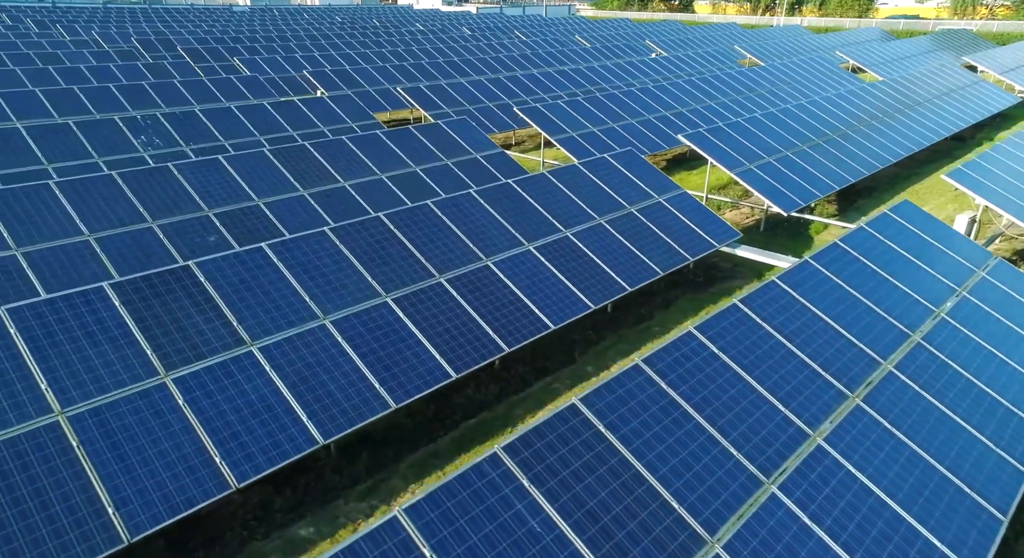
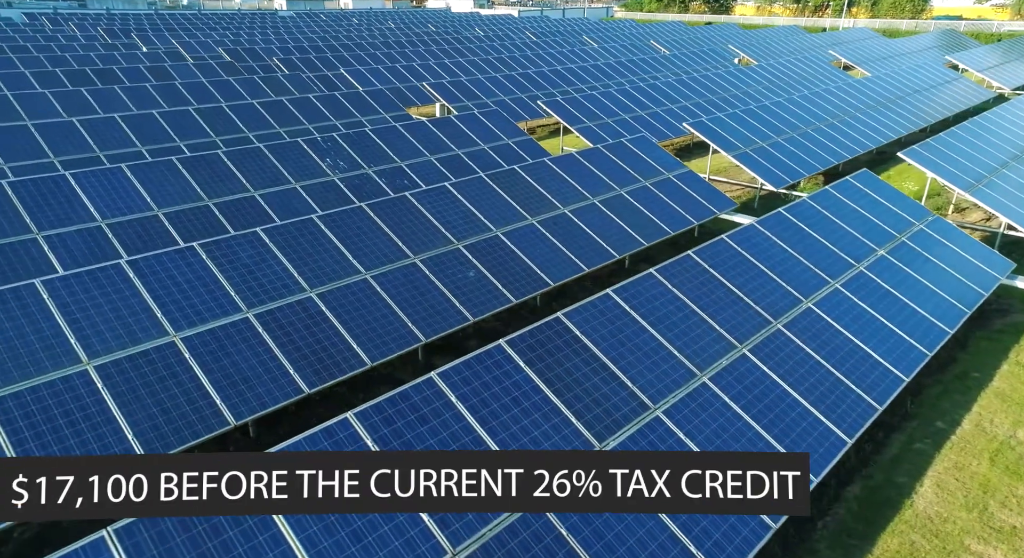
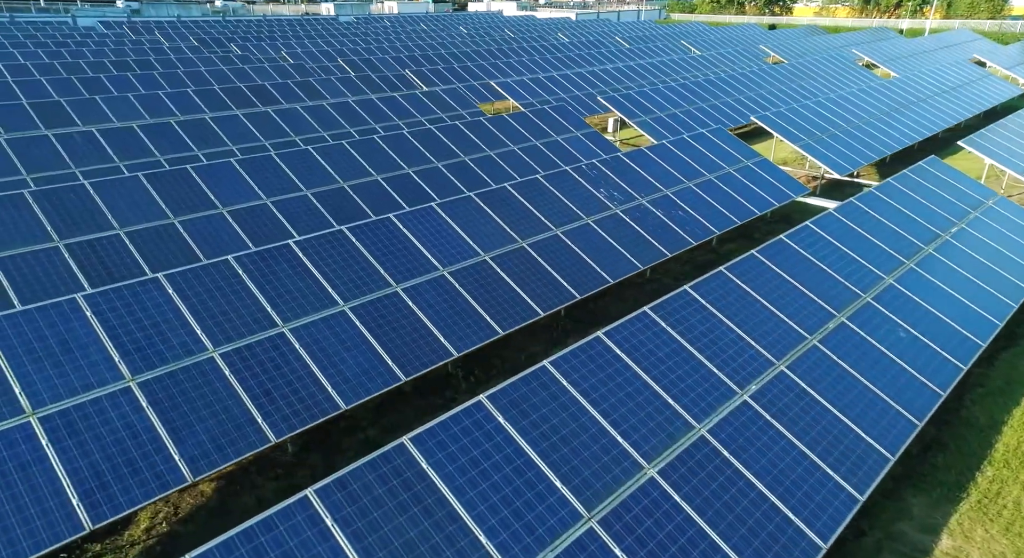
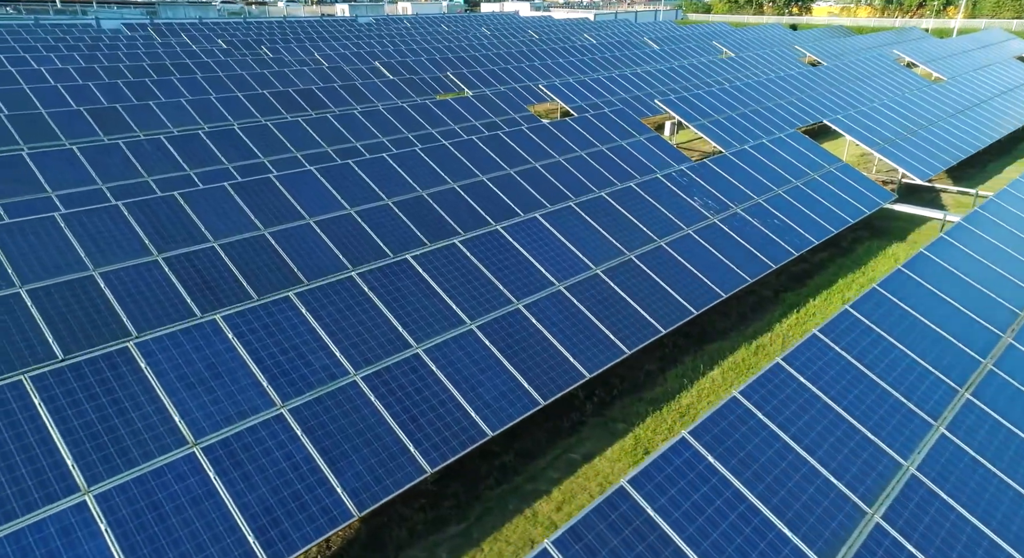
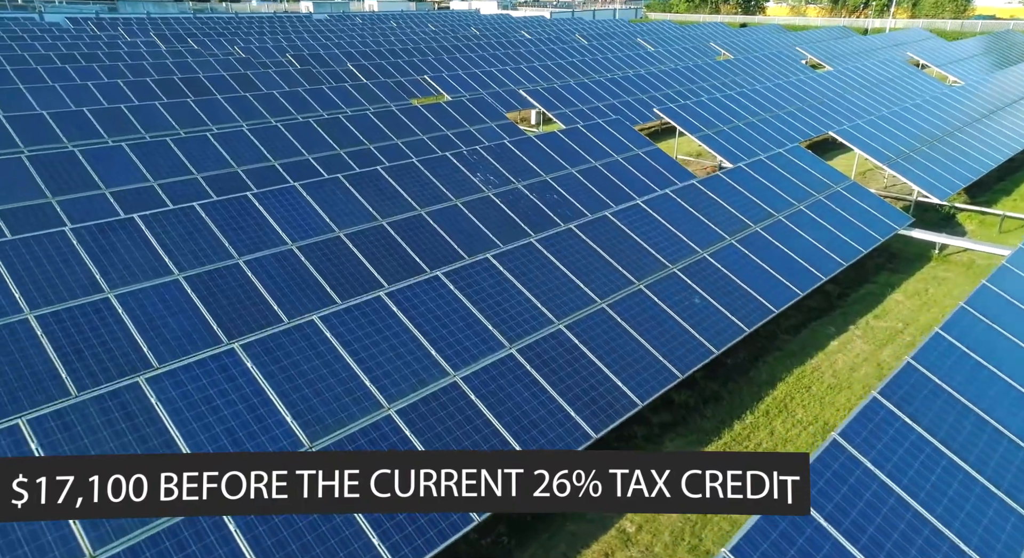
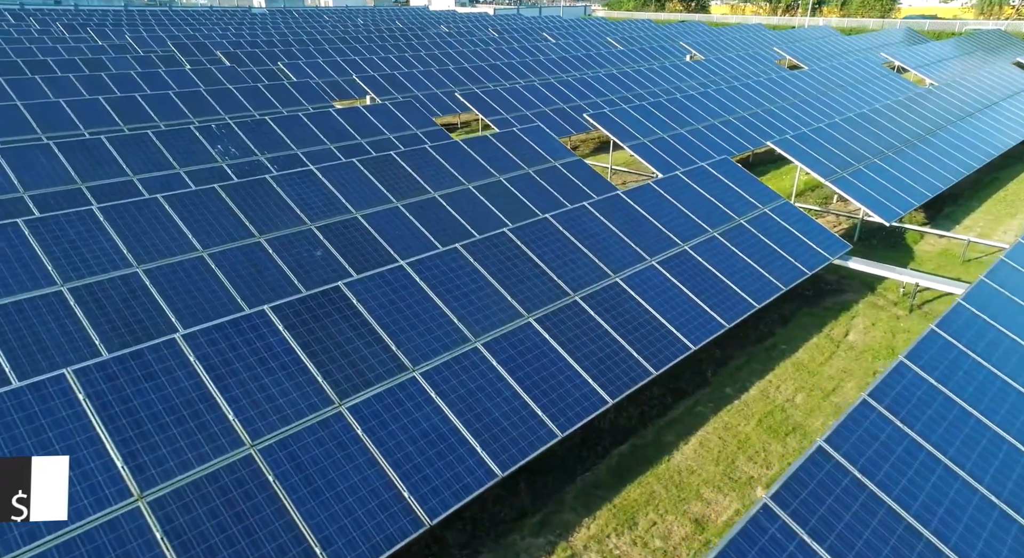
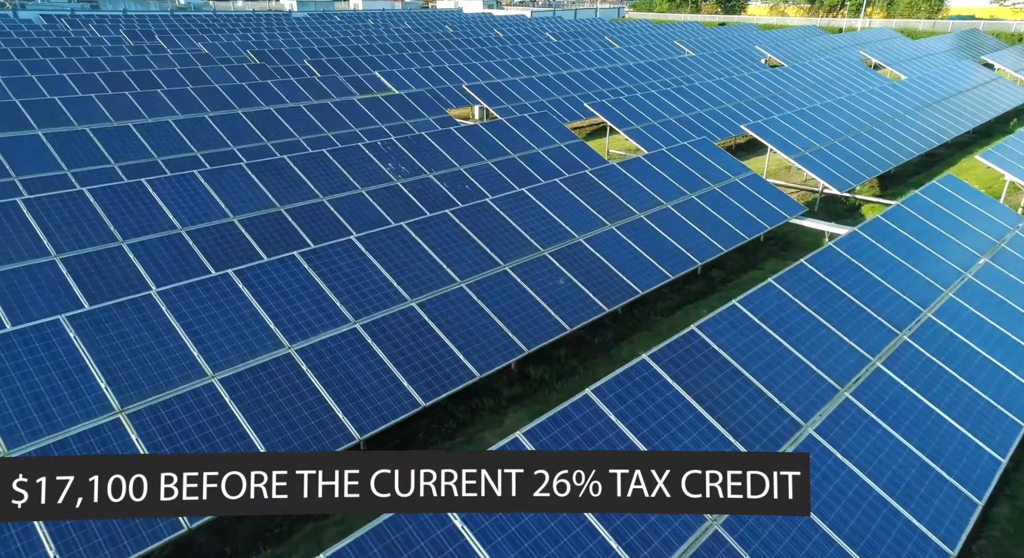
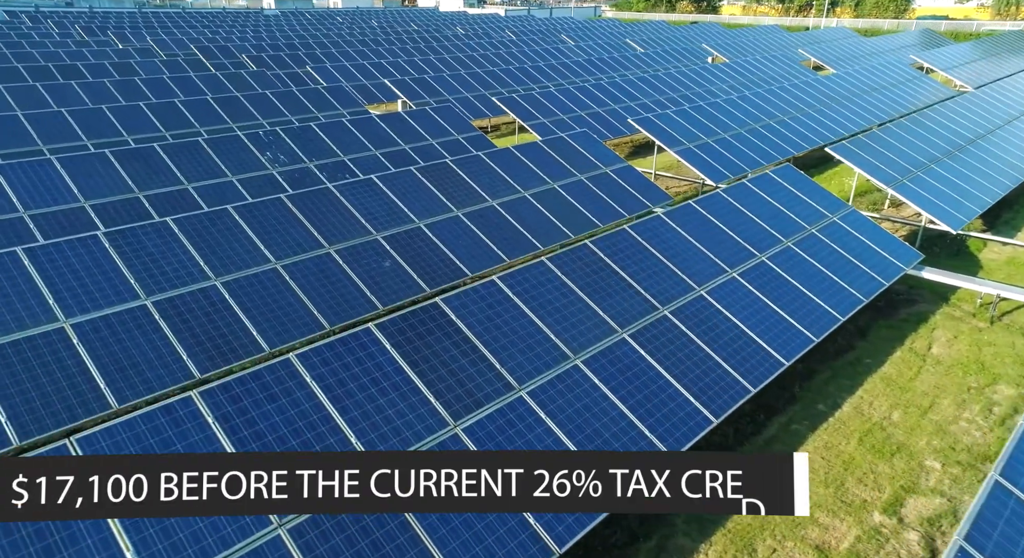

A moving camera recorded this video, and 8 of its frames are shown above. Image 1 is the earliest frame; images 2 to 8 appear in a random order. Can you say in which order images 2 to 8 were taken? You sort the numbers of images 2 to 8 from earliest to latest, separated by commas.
6, 8, 2, 7, 5, 3, 4
